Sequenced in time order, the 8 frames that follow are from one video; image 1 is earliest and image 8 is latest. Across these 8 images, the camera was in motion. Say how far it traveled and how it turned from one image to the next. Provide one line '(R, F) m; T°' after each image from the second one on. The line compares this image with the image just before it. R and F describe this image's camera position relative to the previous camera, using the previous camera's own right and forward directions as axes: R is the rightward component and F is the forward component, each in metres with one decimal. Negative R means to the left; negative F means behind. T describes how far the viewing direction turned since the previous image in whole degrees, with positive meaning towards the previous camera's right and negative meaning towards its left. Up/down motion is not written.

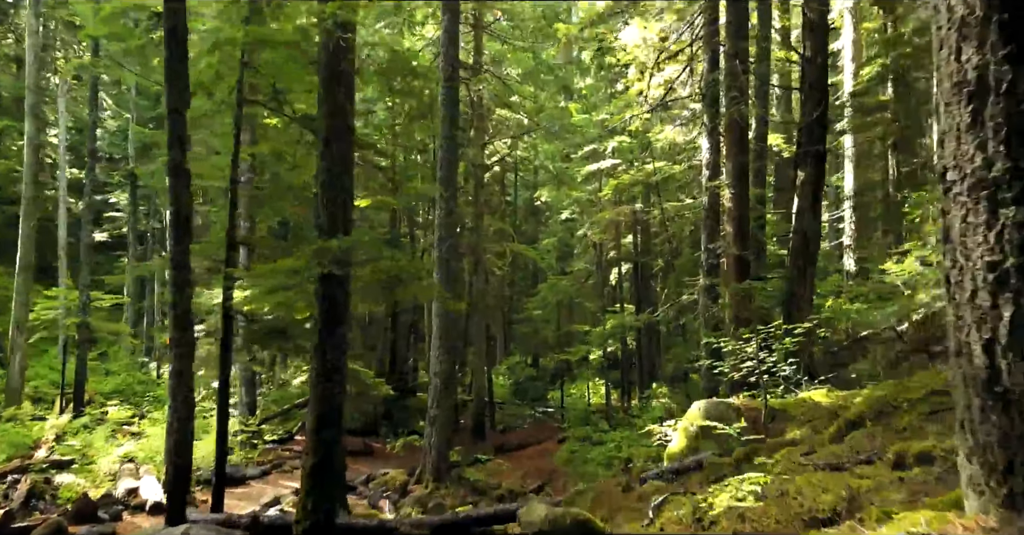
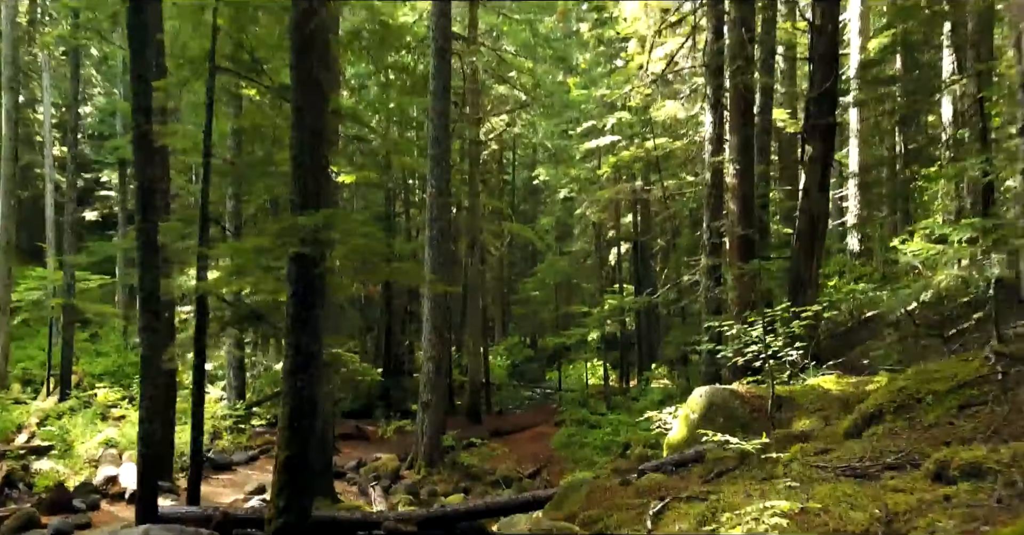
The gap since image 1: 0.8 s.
(+0.1, +0.6) m; 0°
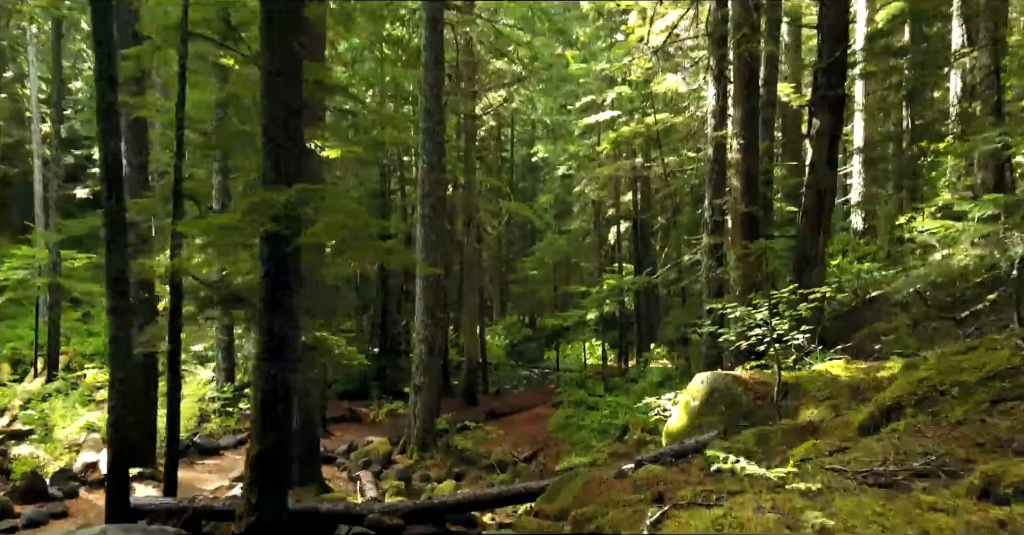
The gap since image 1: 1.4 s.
(+0.1, +0.5) m; 0°
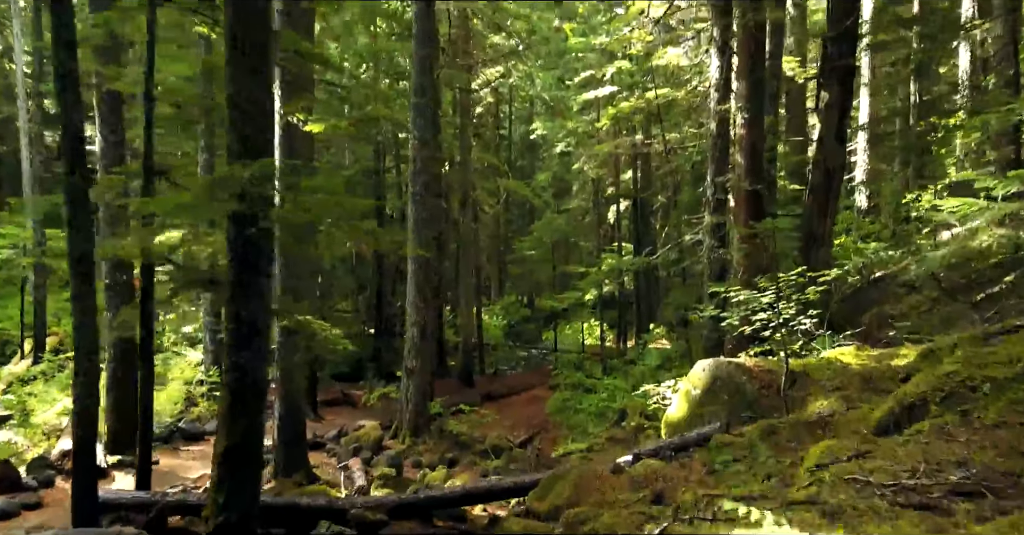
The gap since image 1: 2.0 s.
(+0.1, +0.5) m; 0°
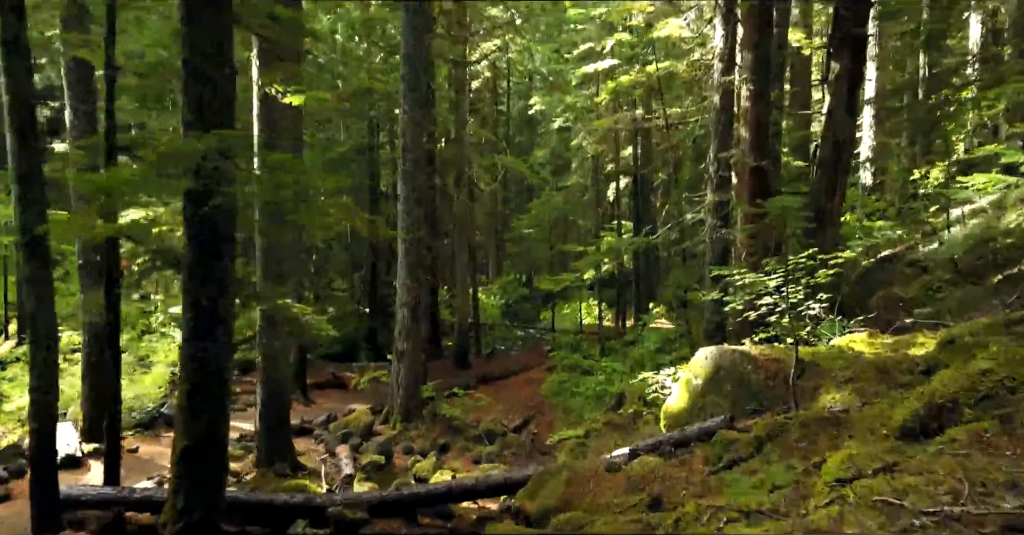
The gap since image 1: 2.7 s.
(+0.1, +0.6) m; 0°
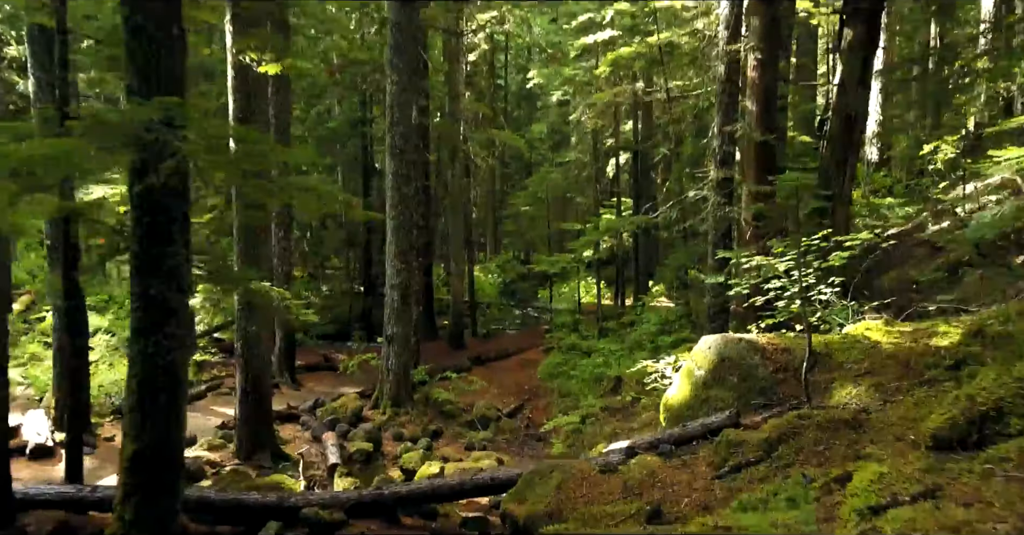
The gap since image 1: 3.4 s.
(+0.1, +0.6) m; 0°
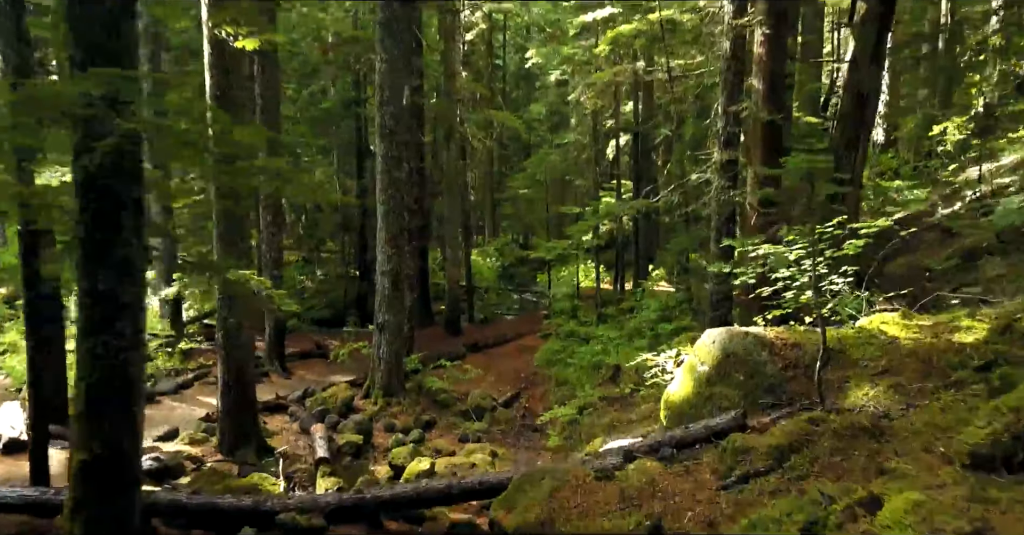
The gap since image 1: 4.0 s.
(+0.1, +0.5) m; 0°
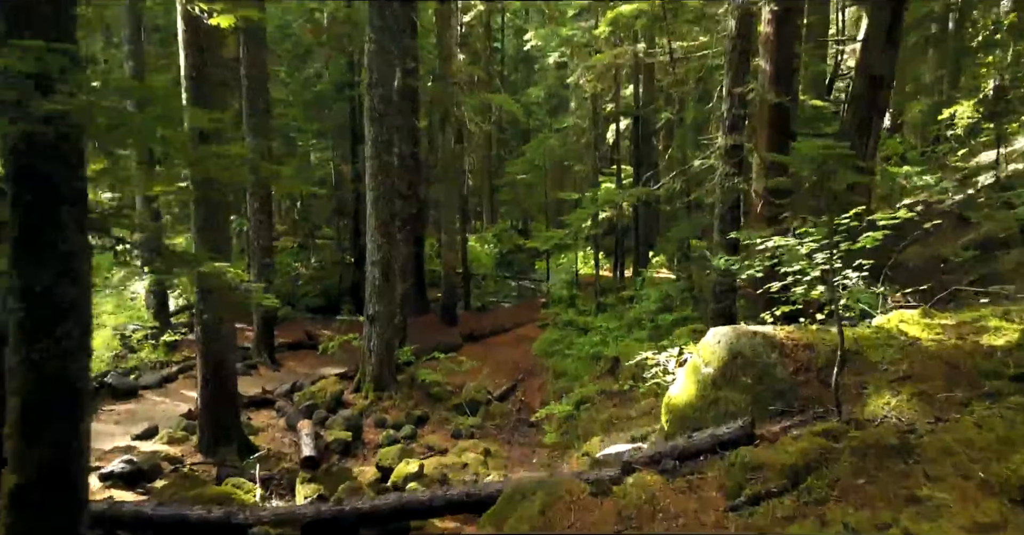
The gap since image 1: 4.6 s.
(+0.1, +0.5) m; 0°
